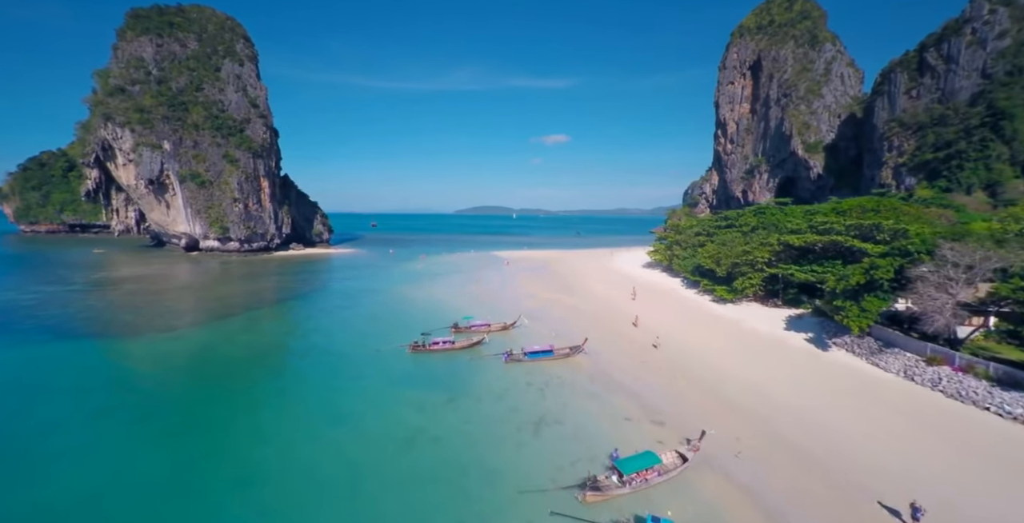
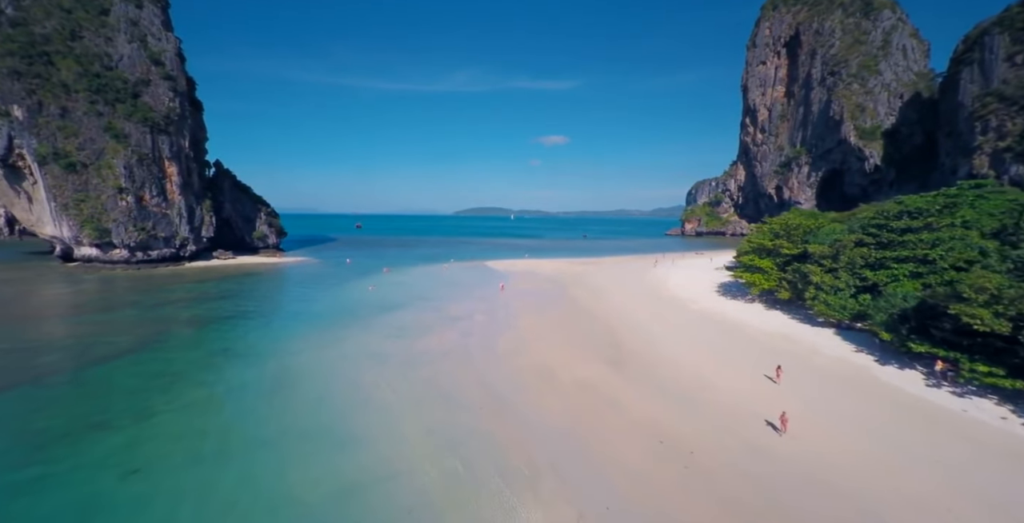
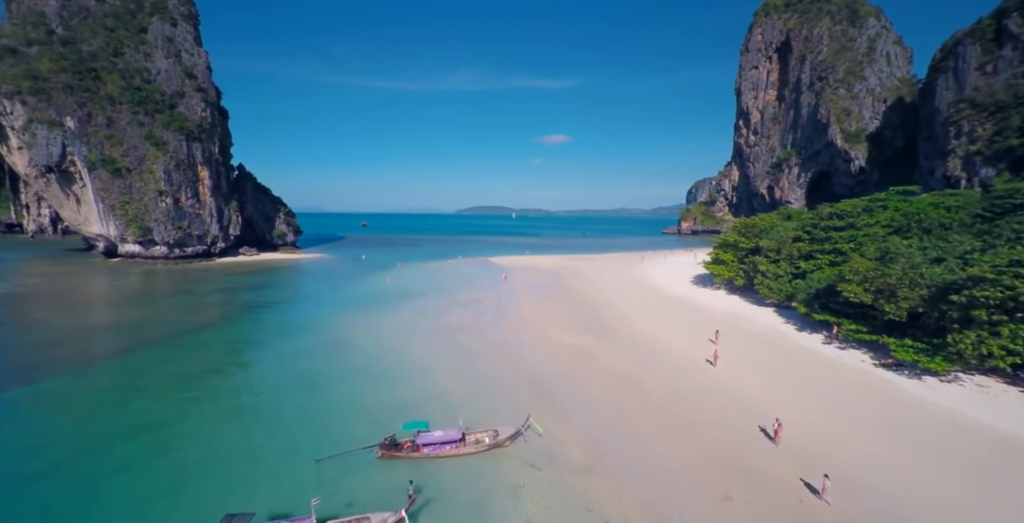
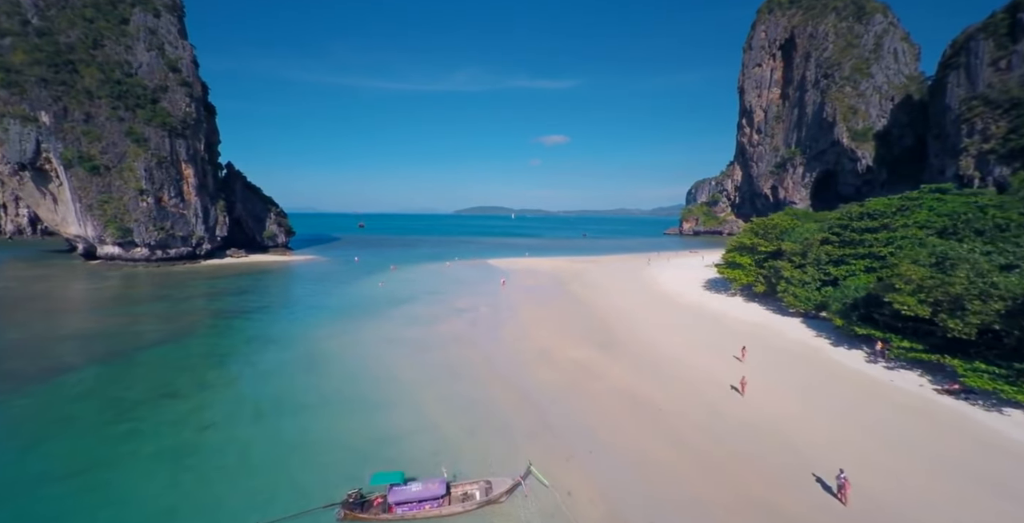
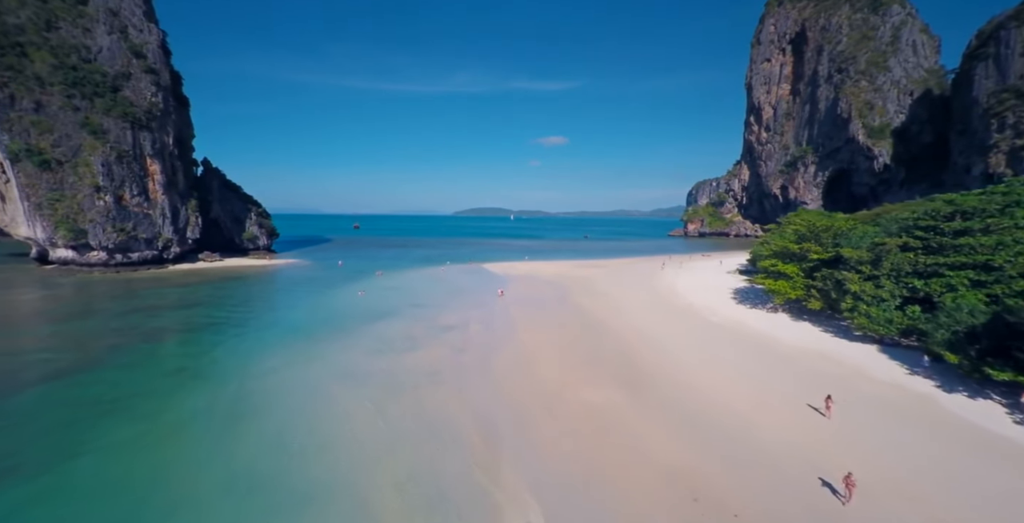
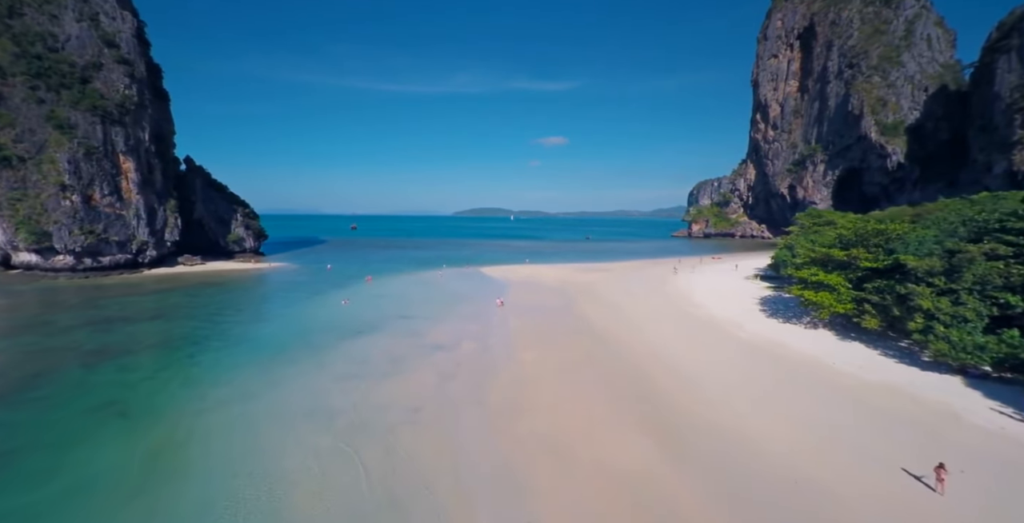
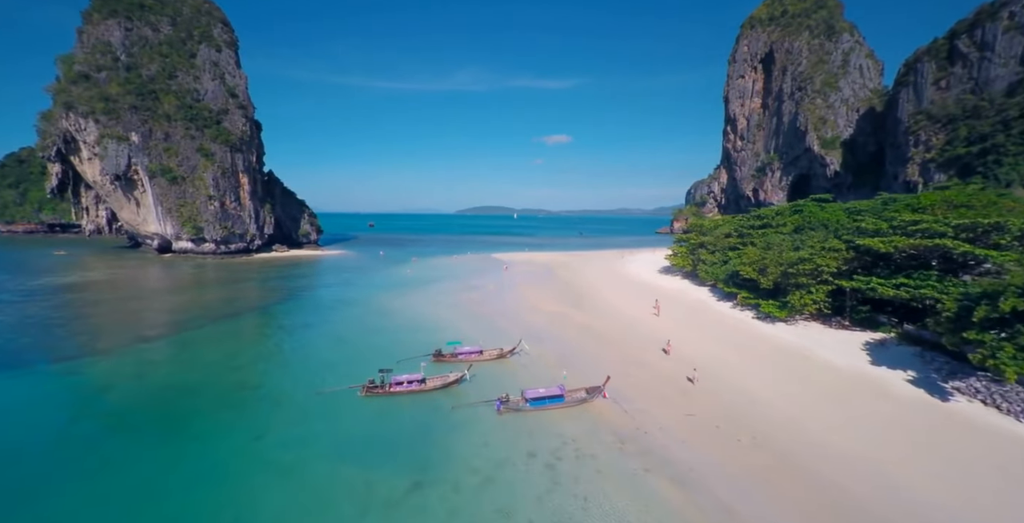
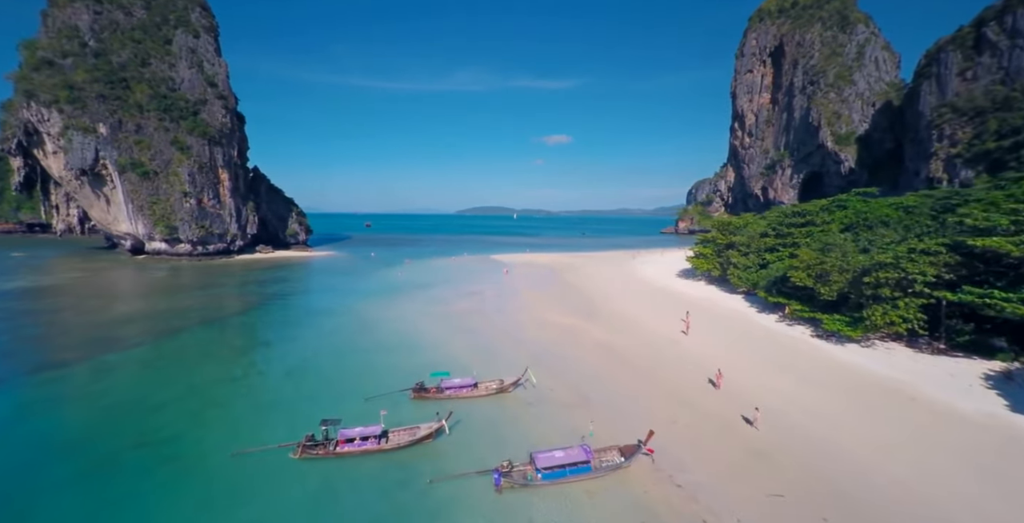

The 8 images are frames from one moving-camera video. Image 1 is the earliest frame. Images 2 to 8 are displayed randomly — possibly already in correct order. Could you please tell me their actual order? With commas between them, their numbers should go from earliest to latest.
7, 8, 3, 4, 2, 5, 6
